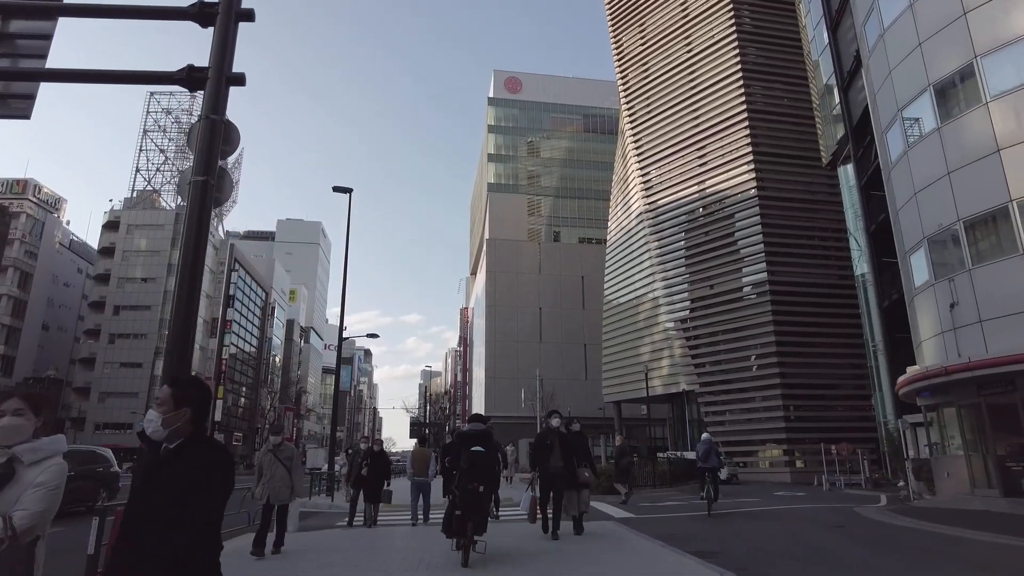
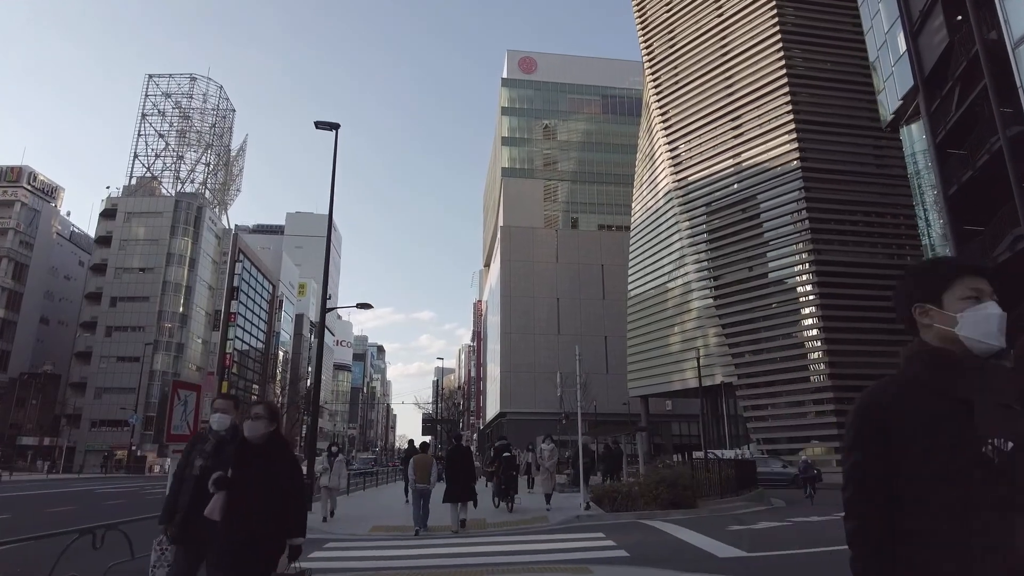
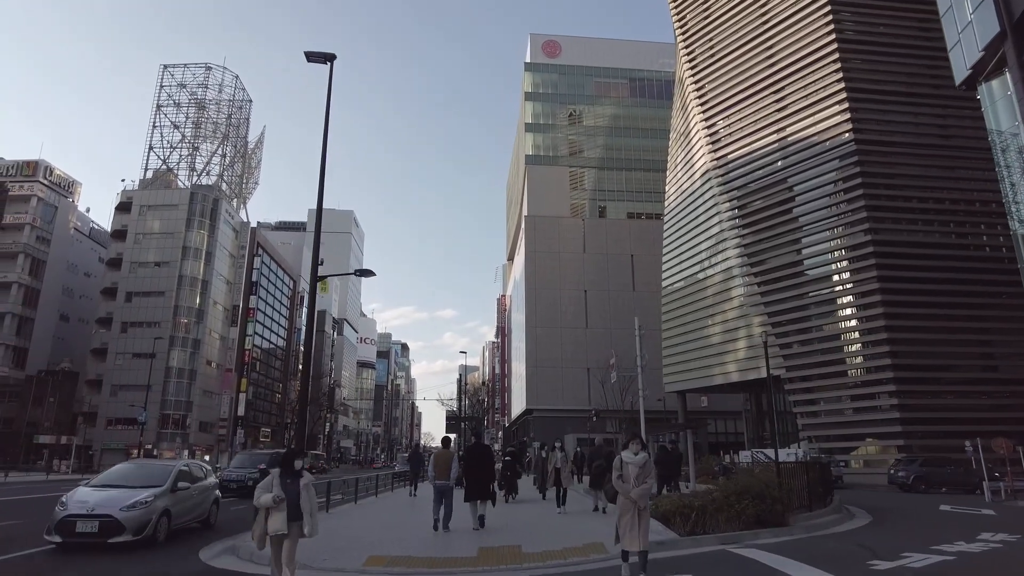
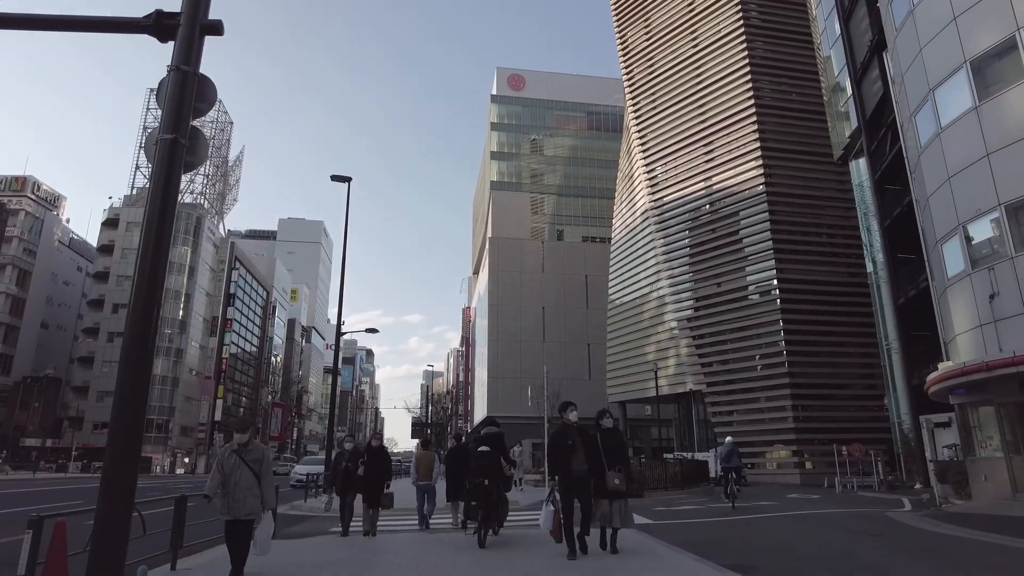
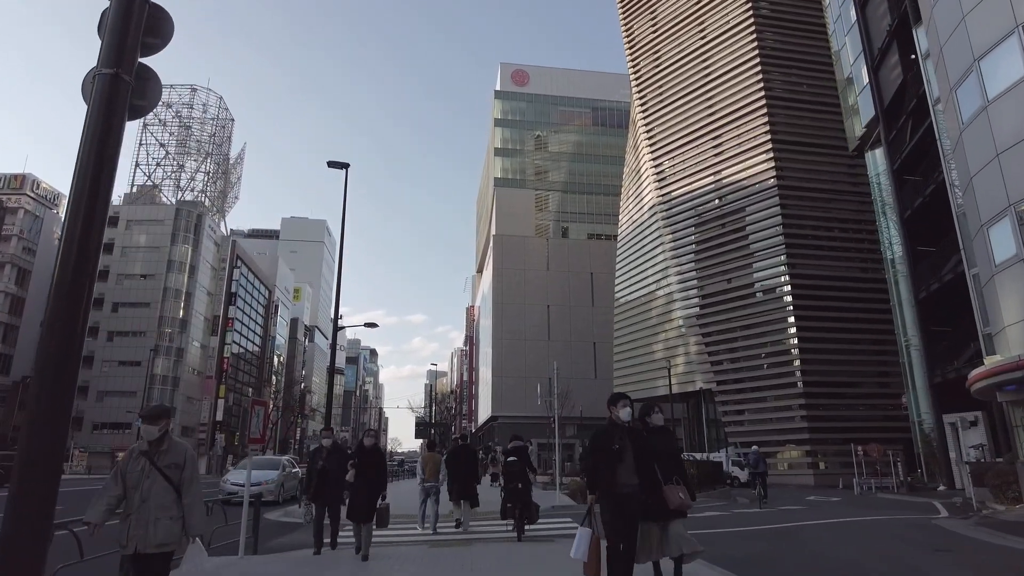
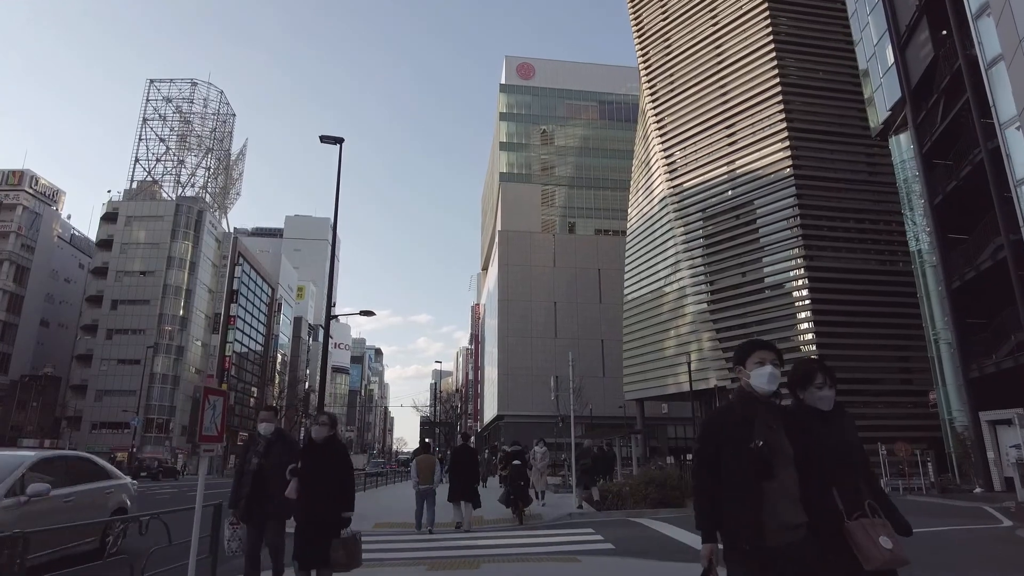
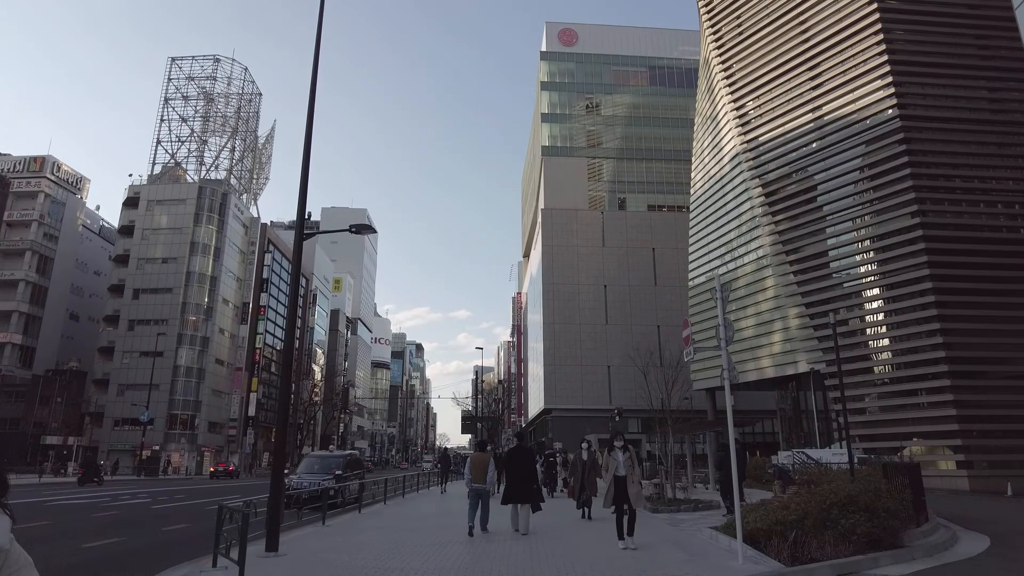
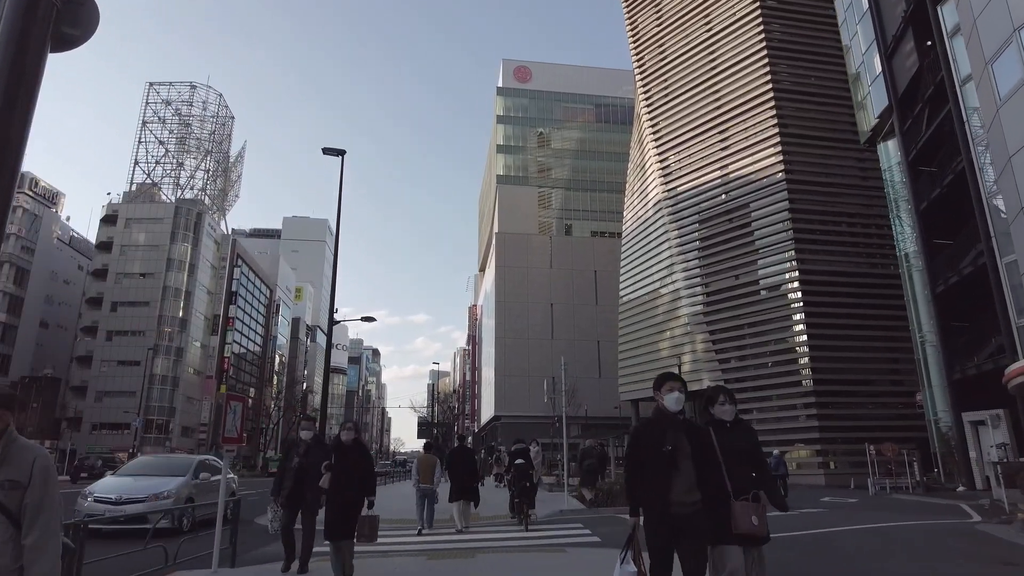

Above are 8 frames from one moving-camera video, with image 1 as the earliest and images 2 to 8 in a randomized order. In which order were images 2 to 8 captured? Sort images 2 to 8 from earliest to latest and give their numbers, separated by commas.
4, 5, 8, 6, 2, 3, 7
